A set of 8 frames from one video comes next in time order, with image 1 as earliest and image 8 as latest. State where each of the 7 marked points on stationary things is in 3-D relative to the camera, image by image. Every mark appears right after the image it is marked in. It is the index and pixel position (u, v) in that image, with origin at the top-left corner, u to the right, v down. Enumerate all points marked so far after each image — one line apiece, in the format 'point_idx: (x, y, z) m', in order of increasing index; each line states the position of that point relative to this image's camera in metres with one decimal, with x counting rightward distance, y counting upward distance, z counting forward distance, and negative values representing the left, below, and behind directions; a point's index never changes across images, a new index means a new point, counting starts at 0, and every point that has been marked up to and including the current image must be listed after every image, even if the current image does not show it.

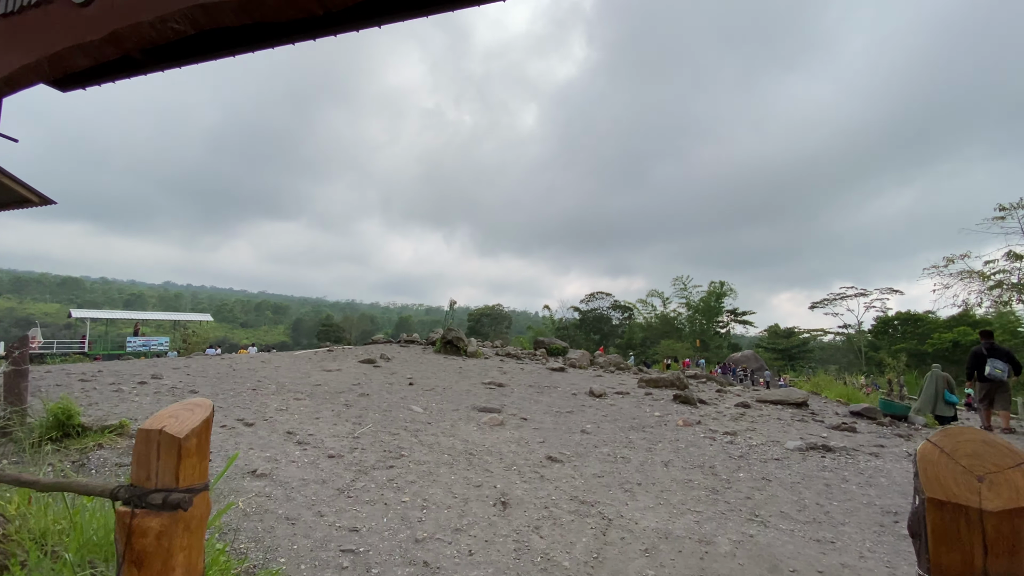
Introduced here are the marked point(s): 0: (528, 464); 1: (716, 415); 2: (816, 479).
0: (+0.2, -2.0, +5.3) m
1: (+3.4, -2.1, +7.8) m
2: (+3.4, -2.1, +5.3) m
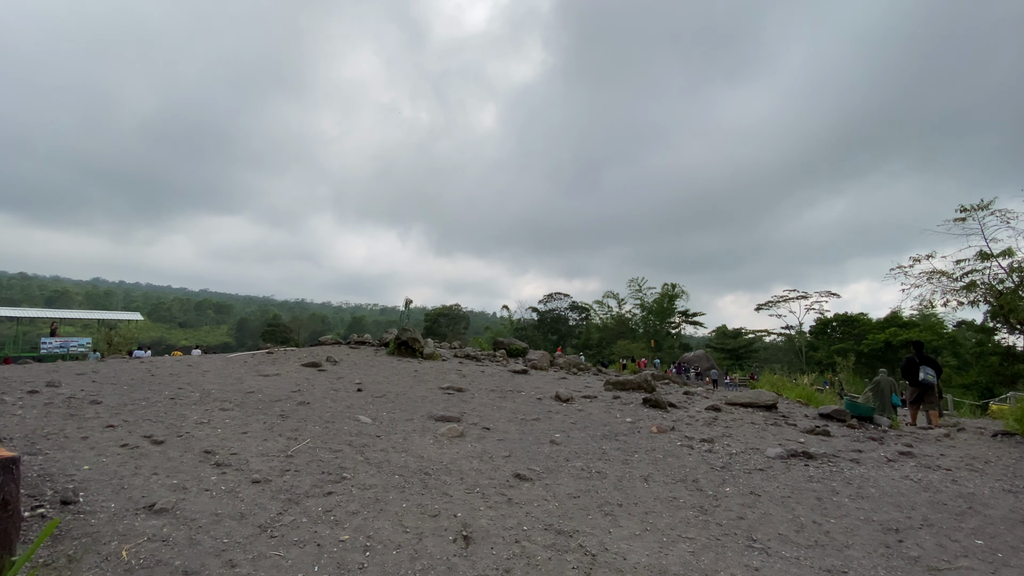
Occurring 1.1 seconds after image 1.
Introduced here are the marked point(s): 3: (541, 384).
0: (-0.2, -1.9, +4.6) m
1: (+2.8, -2.1, +7.4) m
2: (+3.0, -2.1, +4.8) m
3: (+0.6, -2.0, +9.8) m
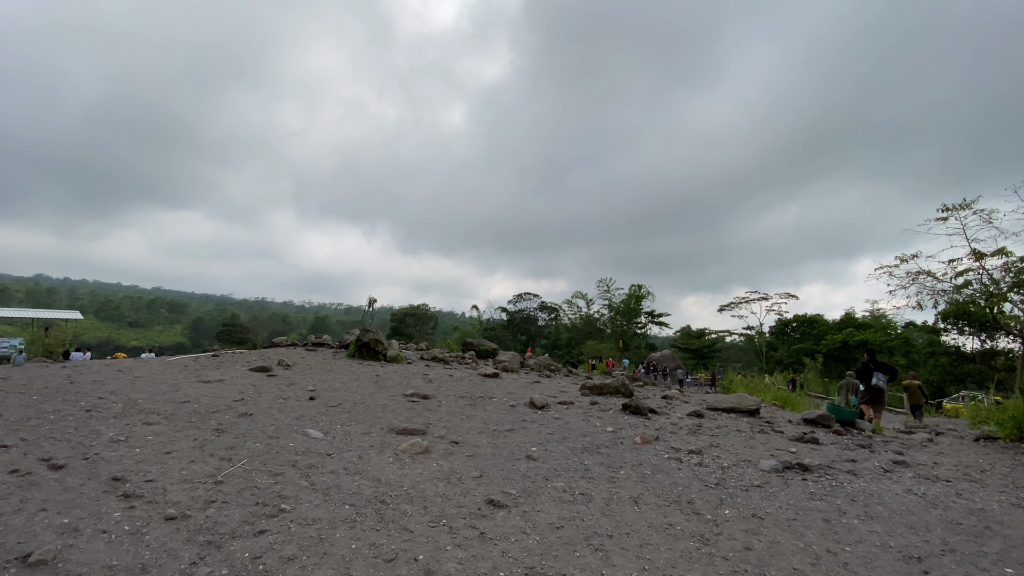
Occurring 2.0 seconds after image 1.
0: (-0.4, -1.9, +3.9) m
1: (+2.4, -2.1, +6.9) m
2: (+2.8, -2.1, +4.4) m
3: (0.0, -2.0, +9.2) m
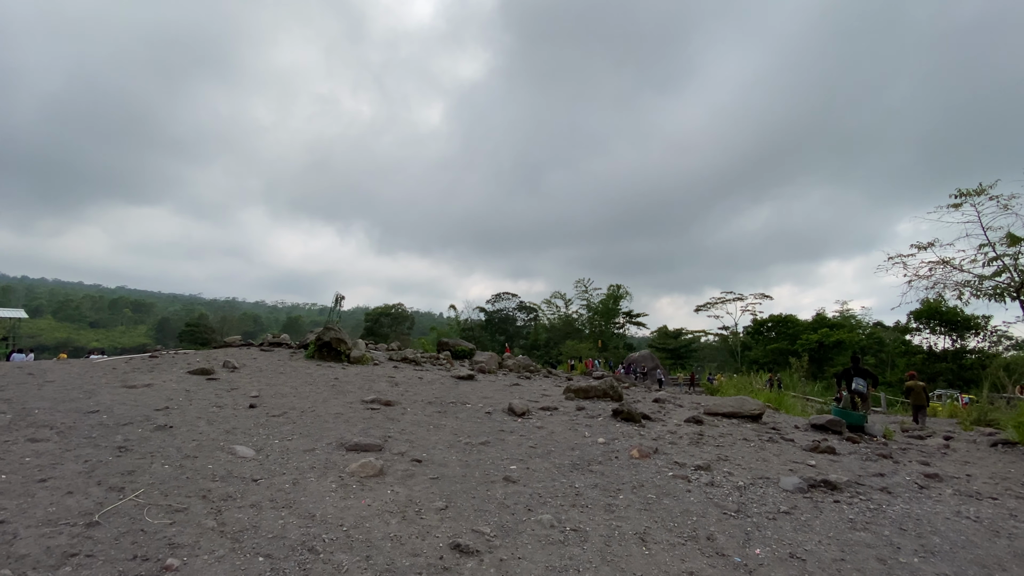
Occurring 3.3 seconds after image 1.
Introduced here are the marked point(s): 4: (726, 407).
0: (-0.6, -1.7, +2.9) m
1: (+2.0, -1.9, +6.0) m
2: (+2.6, -1.9, +3.5) m
3: (-0.4, -1.8, +8.2) m
4: (+3.4, -1.9, +7.4) m
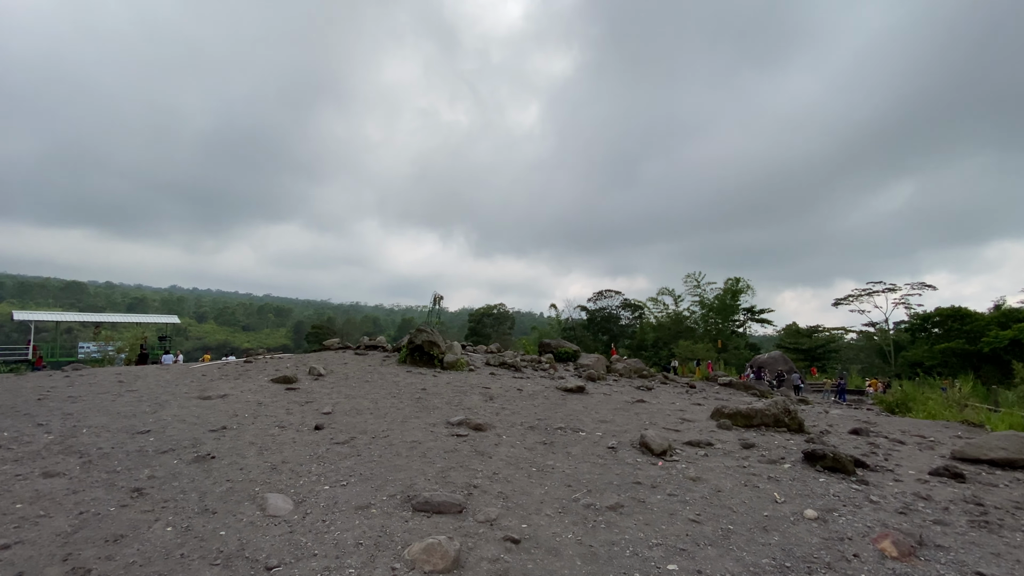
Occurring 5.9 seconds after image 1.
0: (0.0, -1.6, +1.1) m
1: (+3.2, -1.7, +3.6) m
2: (+3.2, -1.7, +1.0) m
3: (+1.3, -1.7, +6.3) m
4: (+4.8, -1.6, +4.7) m
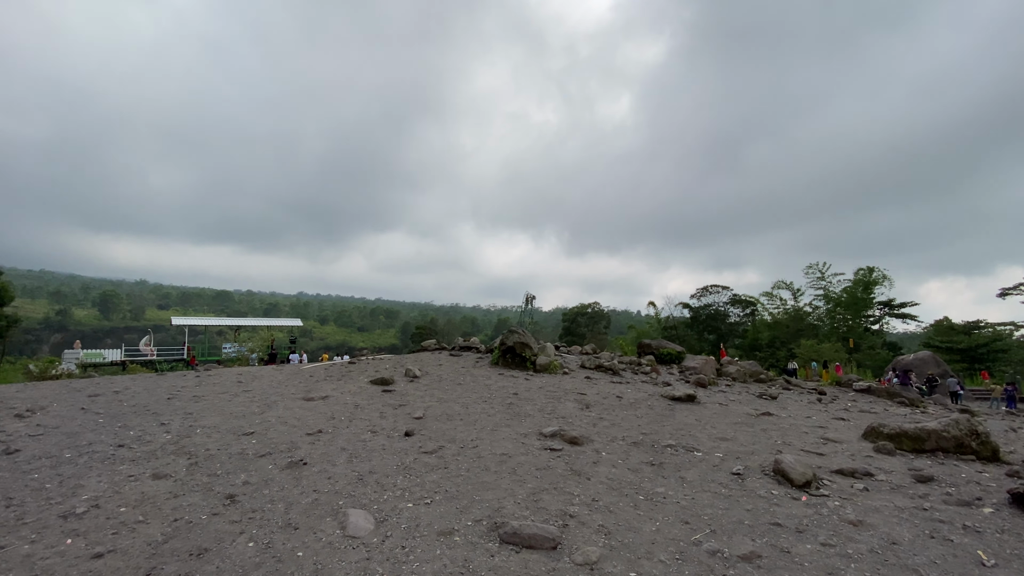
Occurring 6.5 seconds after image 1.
0: (+0.1, -1.6, +0.6) m
1: (+3.8, -1.6, +2.4) m
2: (+3.3, -1.6, -0.1) m
3: (+2.5, -1.6, +5.4) m
4: (+5.6, -1.5, +3.1) m
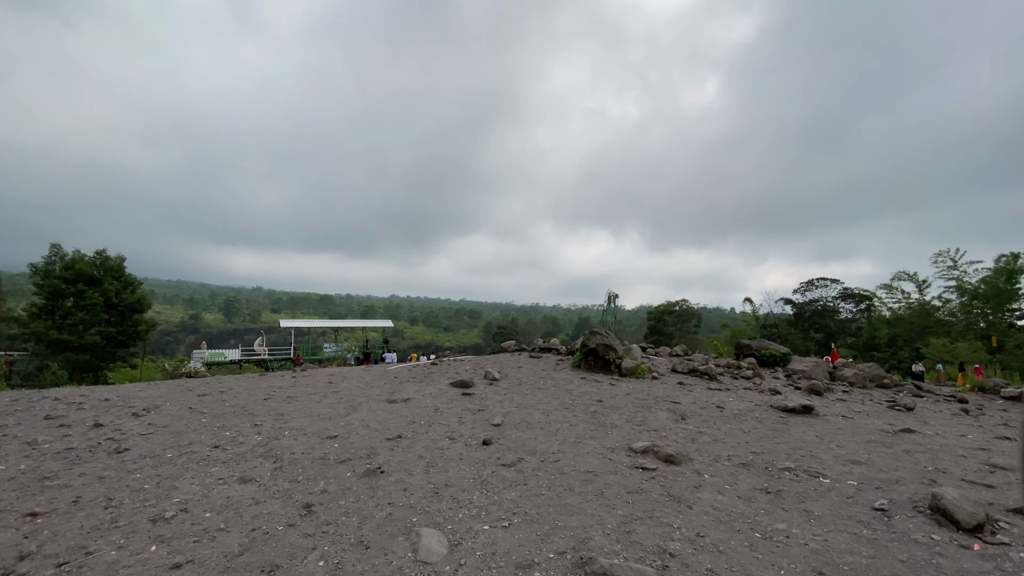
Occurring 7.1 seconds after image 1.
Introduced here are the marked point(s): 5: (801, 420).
0: (+0.2, -1.6, +0.2) m
1: (+4.1, -1.5, +1.3) m
2: (+3.2, -1.5, -1.1) m
3: (+3.3, -1.5, +4.5) m
4: (+6.0, -1.3, +1.8) m
5: (+3.5, -1.6, +5.7) m
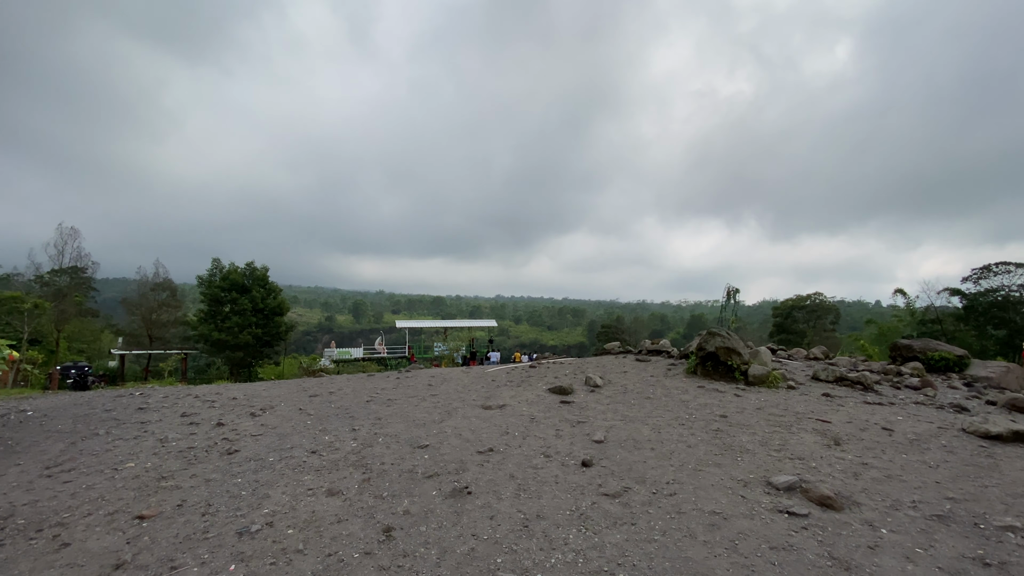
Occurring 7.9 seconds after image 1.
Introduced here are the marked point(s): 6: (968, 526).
0: (+0.1, -1.6, -0.4) m
1: (+4.2, -1.4, -0.2) m
2: (+2.7, -1.5, -2.3) m
3: (+4.1, -1.4, +3.1) m
4: (+6.1, -1.2, -0.1) m
5: (+4.5, -1.4, +4.2) m
6: (+2.8, -1.5, +2.9) m
